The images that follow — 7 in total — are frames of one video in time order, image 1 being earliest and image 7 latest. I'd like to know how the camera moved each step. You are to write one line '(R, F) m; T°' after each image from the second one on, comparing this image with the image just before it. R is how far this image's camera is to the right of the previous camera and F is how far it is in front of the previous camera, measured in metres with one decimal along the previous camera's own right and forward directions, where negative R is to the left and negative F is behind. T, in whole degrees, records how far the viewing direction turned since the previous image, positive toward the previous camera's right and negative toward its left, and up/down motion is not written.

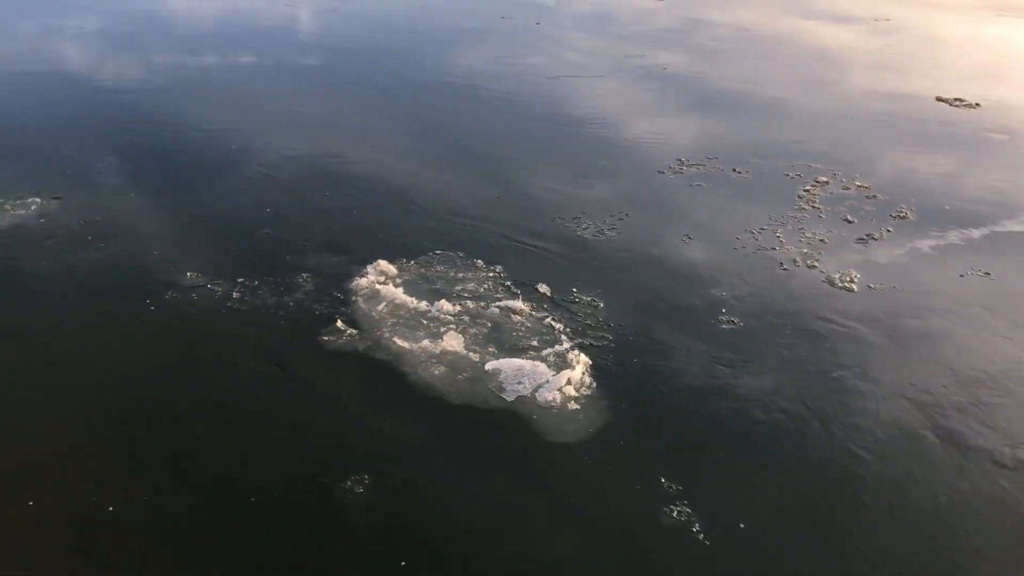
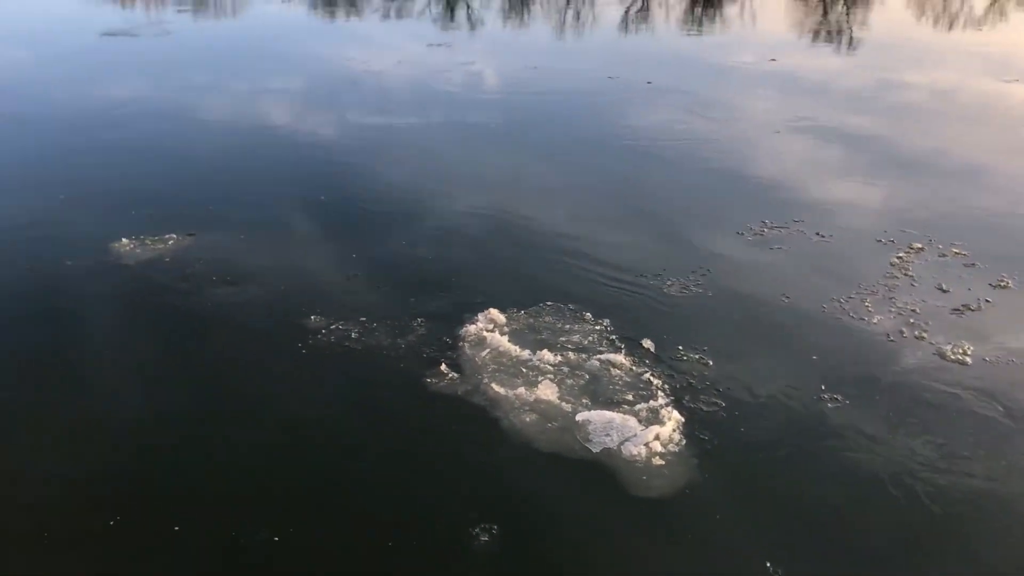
(+0.4, -0.1) m; -12°
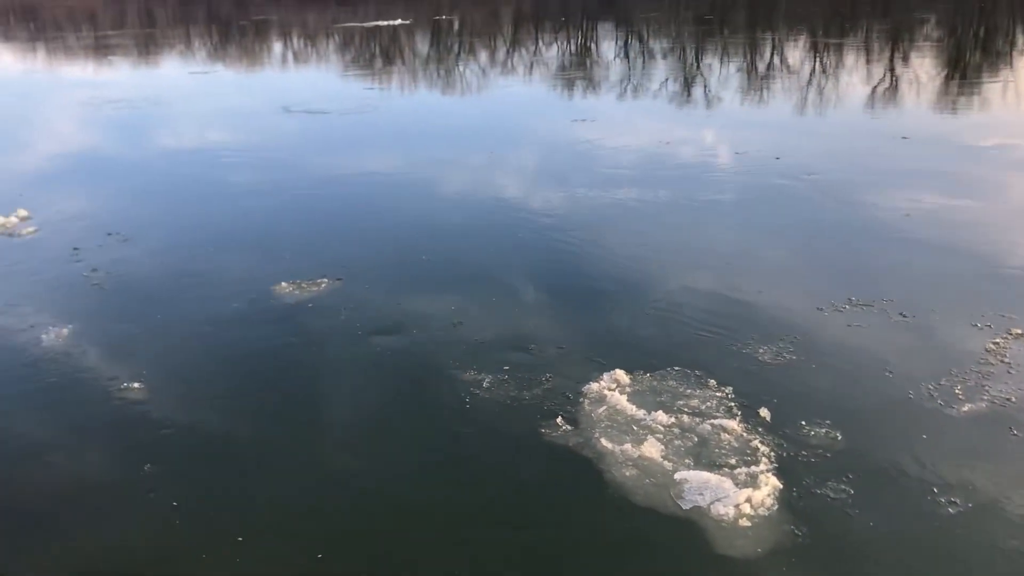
(+0.7, -0.5) m; -15°
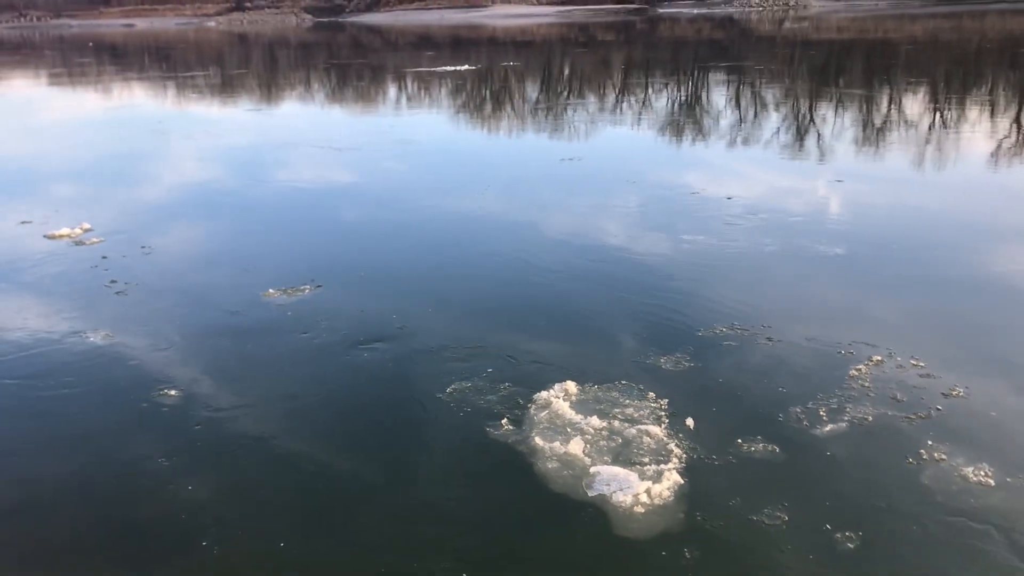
(+1.0, -0.8) m; -4°
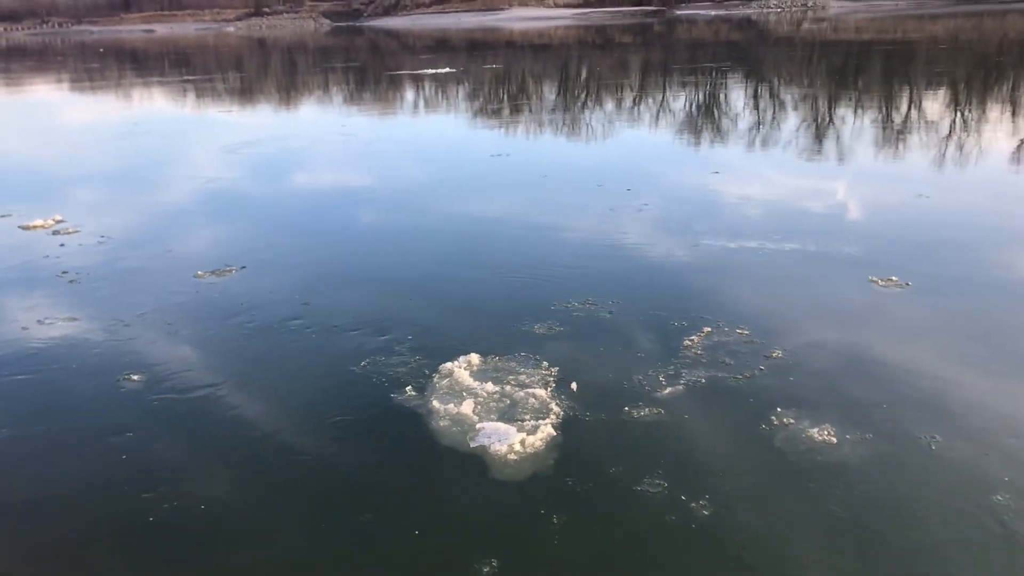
(+0.9, -0.8) m; +1°
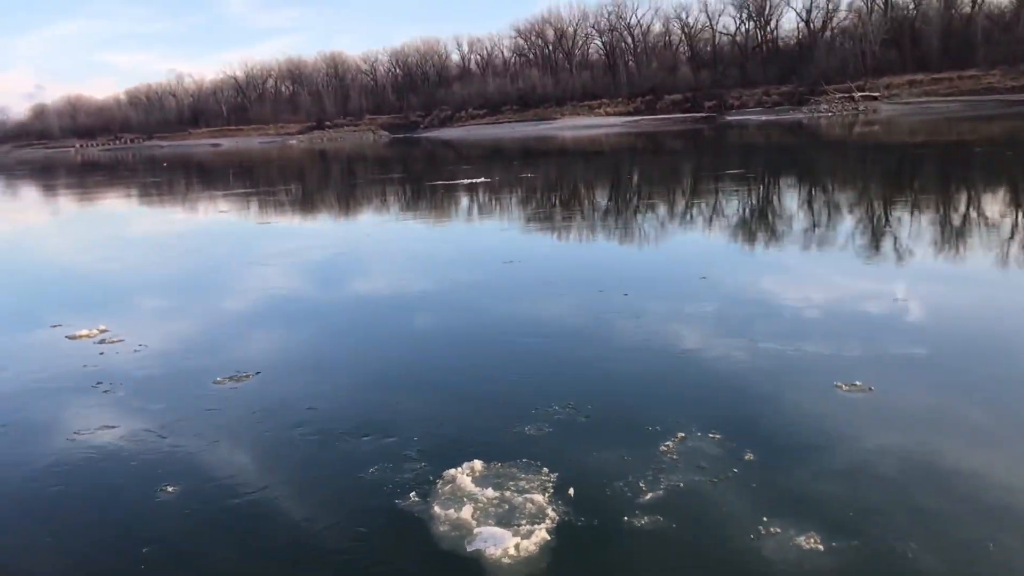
(+0.4, -0.5) m; -3°
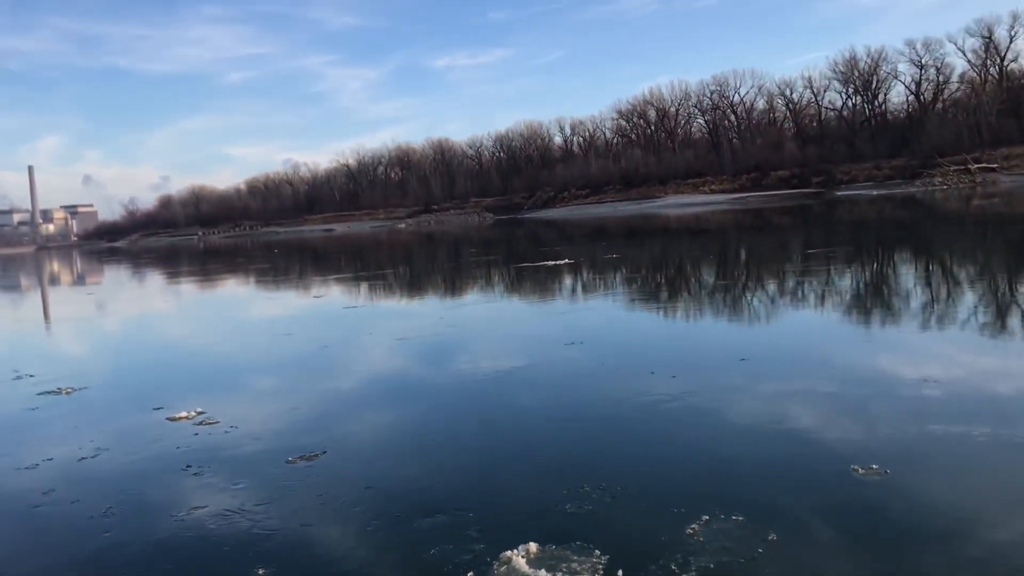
(+0.5, -0.8) m; -7°
